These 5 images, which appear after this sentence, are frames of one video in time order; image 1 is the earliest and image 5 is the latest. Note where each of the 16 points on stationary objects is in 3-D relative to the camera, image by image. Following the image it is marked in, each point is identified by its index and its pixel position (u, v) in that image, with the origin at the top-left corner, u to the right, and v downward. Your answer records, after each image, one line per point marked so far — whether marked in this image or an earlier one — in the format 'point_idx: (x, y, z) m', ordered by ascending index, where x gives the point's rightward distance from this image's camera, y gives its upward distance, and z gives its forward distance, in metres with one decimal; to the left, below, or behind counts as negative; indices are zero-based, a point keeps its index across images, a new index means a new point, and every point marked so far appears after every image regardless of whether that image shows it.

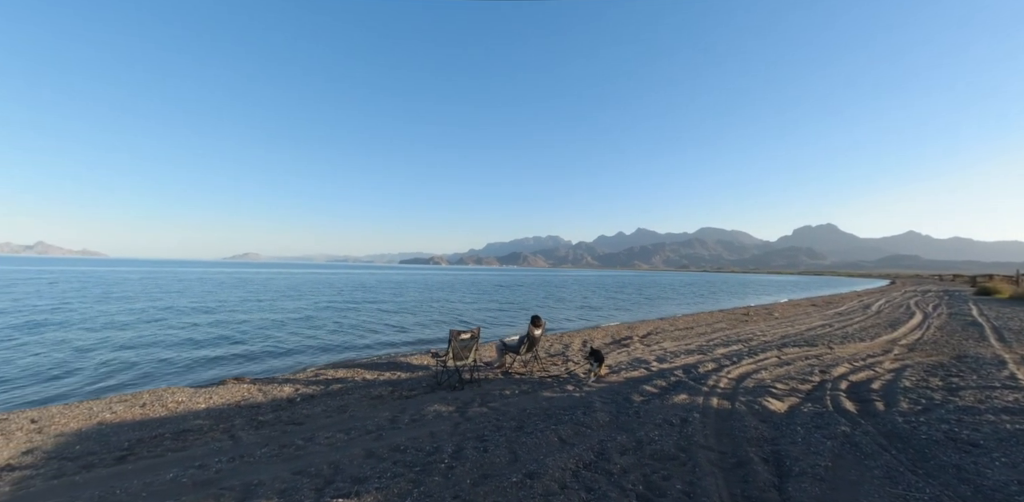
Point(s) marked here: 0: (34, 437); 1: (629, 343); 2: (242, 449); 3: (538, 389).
0: (-9.1, -3.7, +7.4) m
1: (+6.0, -3.9, +16.4) m
2: (-5.0, -3.7, +7.0) m
3: (+0.9, -3.5, +9.6) m
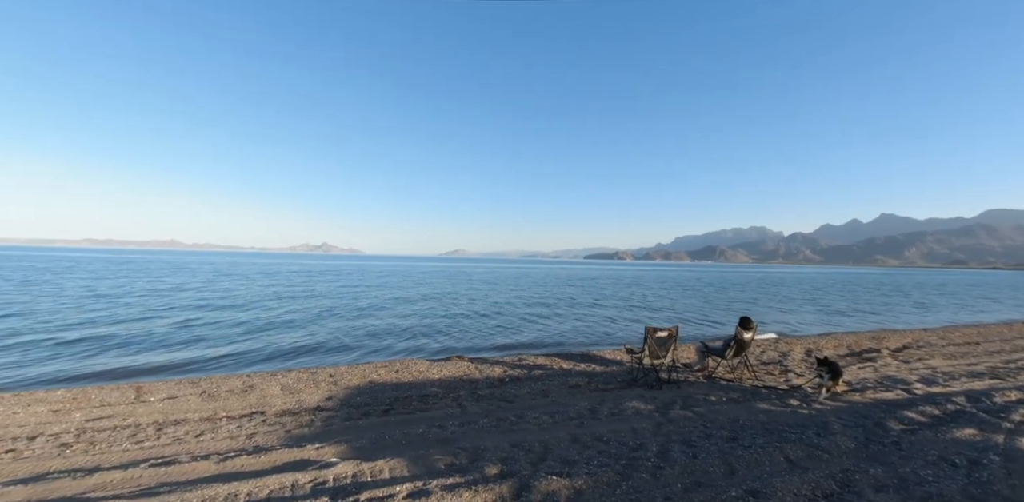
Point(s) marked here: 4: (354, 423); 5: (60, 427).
0: (-4.6, -3.6, +9.8) m
1: (+12.6, -3.8, +13.3) m
2: (-1.0, -3.6, +8.0) m
3: (+5.5, -3.4, +8.6) m
4: (-3.3, -3.6, +7.9) m
5: (-9.5, -3.8, +8.1) m
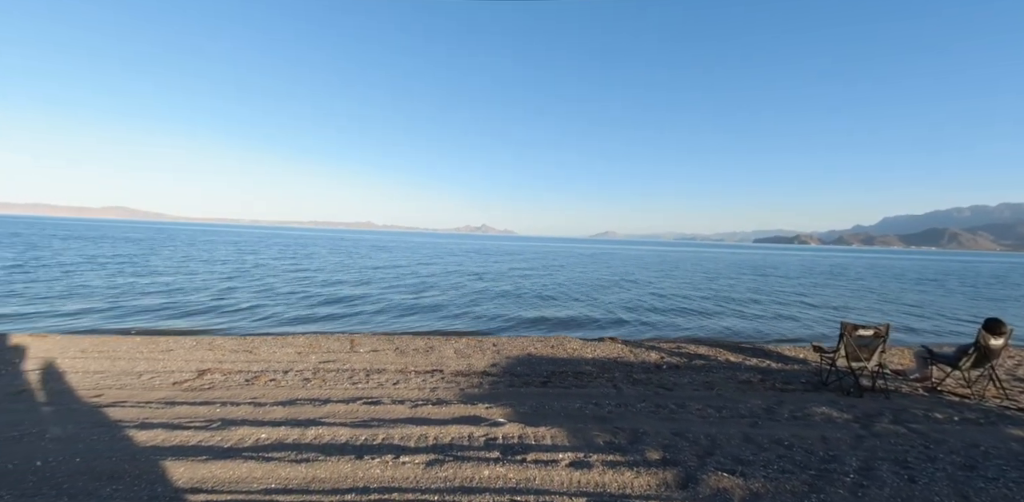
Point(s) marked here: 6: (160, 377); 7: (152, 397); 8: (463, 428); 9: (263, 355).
0: (-0.7, -3.0, +10.8) m
1: (+16.8, -3.5, +9.3) m
2: (+2.4, -3.2, +8.0) m
3: (+8.7, -3.1, +6.8) m
4: (0.0, -3.2, +8.5) m
5: (-5.9, -3.2, +10.4) m
6: (-8.9, -3.2, +9.6) m
7: (-8.1, -3.3, +8.5) m
8: (-1.0, -3.6, +7.6) m
9: (-7.5, -3.2, +11.5) m
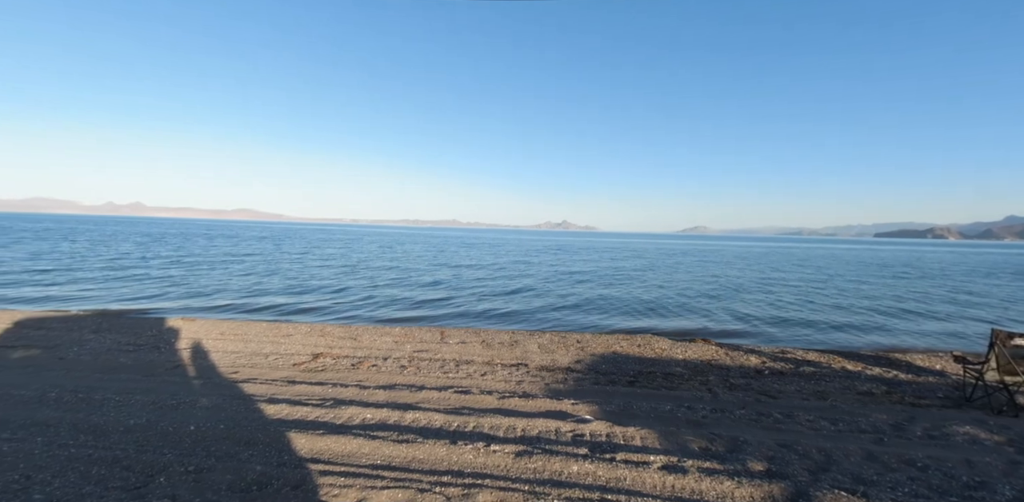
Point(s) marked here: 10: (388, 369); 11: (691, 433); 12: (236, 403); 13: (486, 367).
0: (+1.6, -2.9, +10.8) m
1: (+18.6, -3.5, +6.7) m
2: (+4.2, -3.1, +7.6) m
3: (+10.2, -3.1, +5.4) m
4: (+2.0, -3.1, +8.5) m
5: (-3.6, -3.1, +11.3) m
6: (-6.8, -3.1, +10.9) m
7: (-6.1, -3.2, +9.7) m
8: (+0.8, -3.6, +7.7) m
9: (-5.1, -3.1, +12.6) m
10: (-3.5, -3.2, +10.1) m
11: (+3.4, -3.5, +7.1) m
12: (-6.3, -3.5, +8.5) m
13: (-0.8, -3.1, +10.0) m
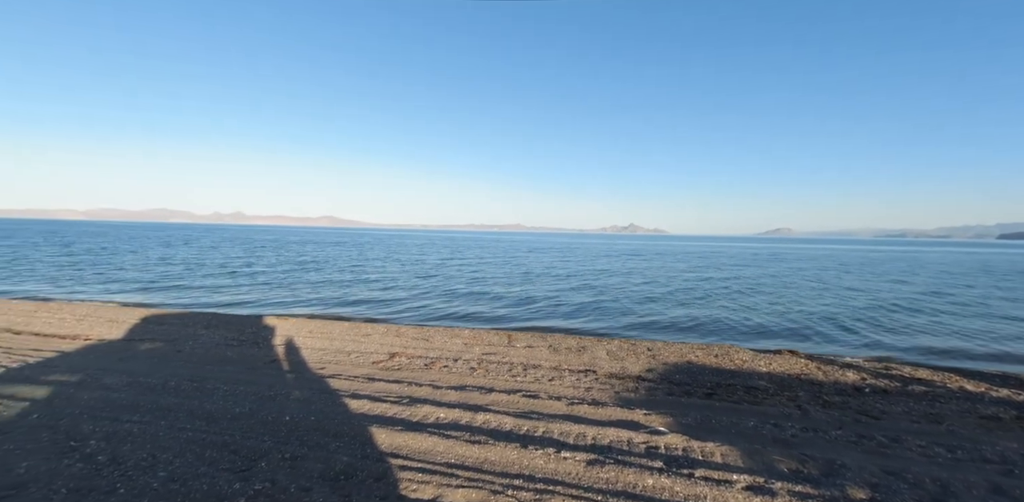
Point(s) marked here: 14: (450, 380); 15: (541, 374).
0: (+3.4, -3.0, +10.5) m
1: (+19.8, -3.6, +4.4) m
2: (+5.6, -3.2, +7.1) m
3: (+11.3, -3.2, +4.1) m
4: (+3.5, -3.2, +8.2) m
5: (-1.7, -3.2, +11.6) m
6: (-4.9, -3.2, +11.6) m
7: (-4.4, -3.4, +10.4) m
8: (+2.2, -3.7, +7.6) m
9: (-3.0, -3.2, +13.1) m
10: (-1.7, -3.3, +10.5) m
11: (+4.8, -3.6, +6.7) m
12: (-4.7, -3.6, +9.3) m
13: (+0.9, -3.2, +10.0) m
14: (-1.7, -3.4, +9.9) m
15: (+0.5, -3.2, +9.9) m
